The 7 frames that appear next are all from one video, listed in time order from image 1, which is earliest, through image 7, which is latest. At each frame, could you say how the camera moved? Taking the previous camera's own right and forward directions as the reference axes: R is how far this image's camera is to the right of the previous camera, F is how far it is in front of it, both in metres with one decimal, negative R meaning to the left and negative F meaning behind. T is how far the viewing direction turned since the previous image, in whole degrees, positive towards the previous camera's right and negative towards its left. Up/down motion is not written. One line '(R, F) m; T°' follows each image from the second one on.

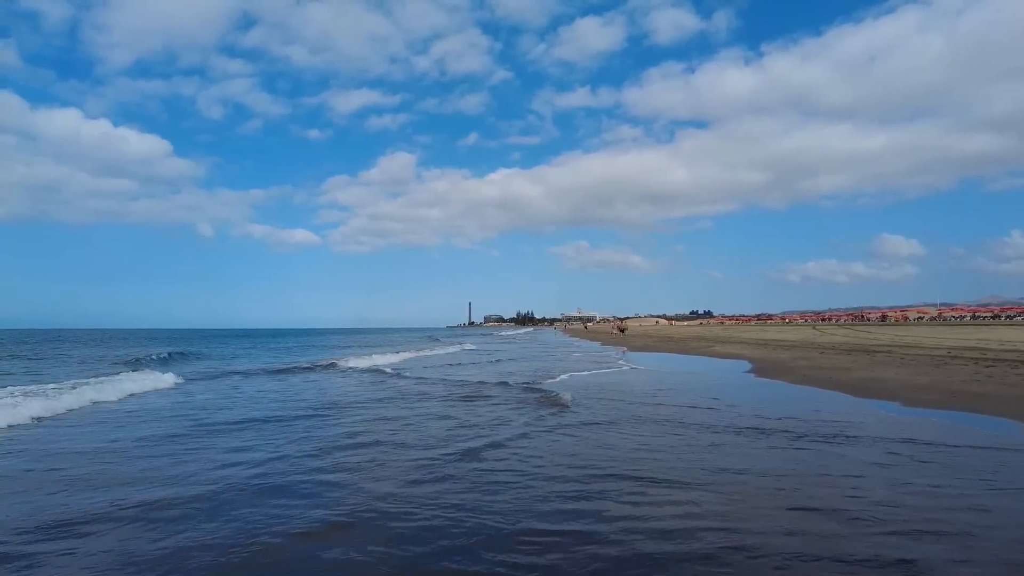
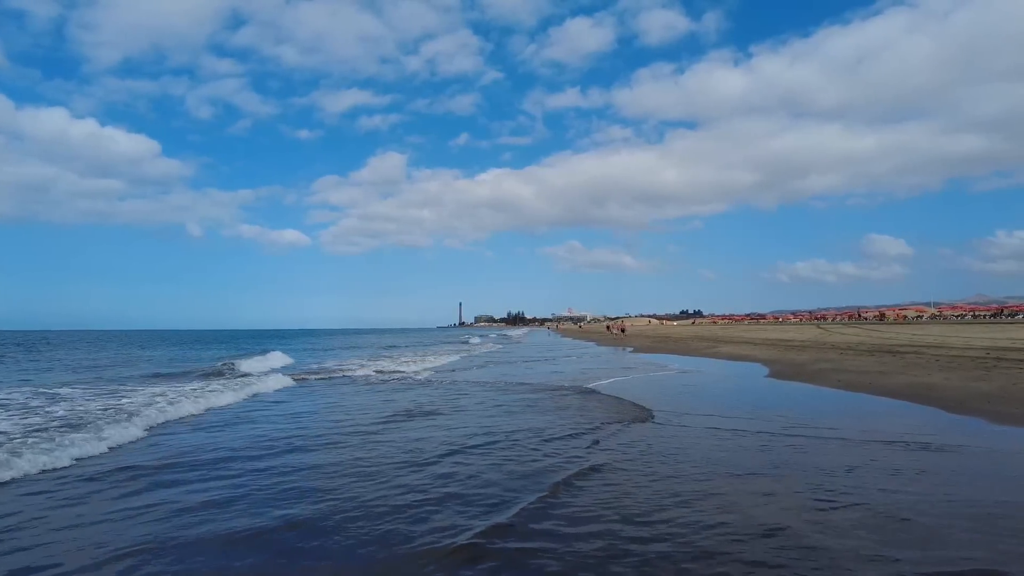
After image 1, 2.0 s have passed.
(-0.1, +1.7) m; +1°
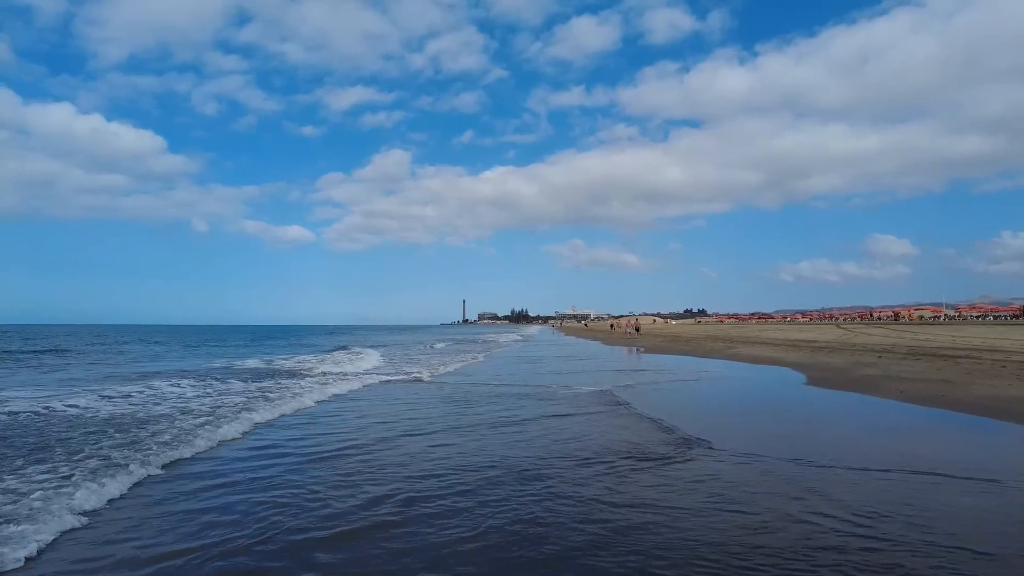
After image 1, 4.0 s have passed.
(-0.2, +1.7) m; 0°
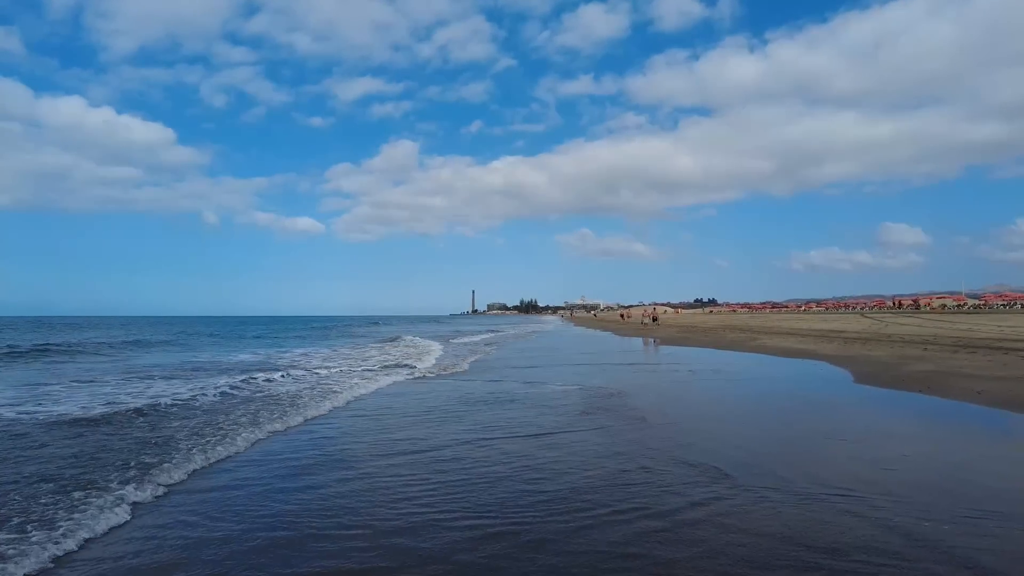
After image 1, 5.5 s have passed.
(0.0, +1.5) m; -1°
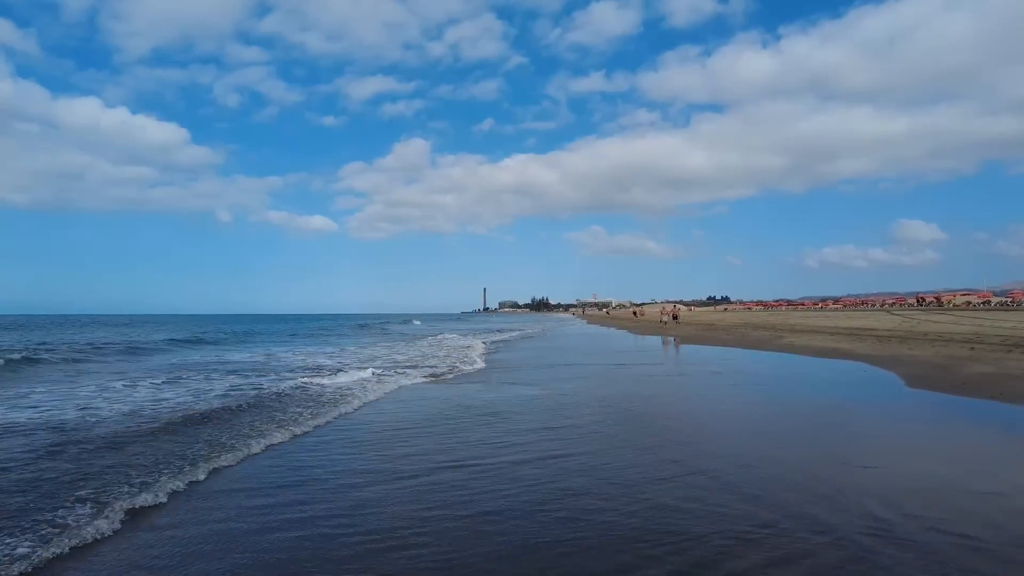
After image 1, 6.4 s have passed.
(-0.1, +1.1) m; -1°
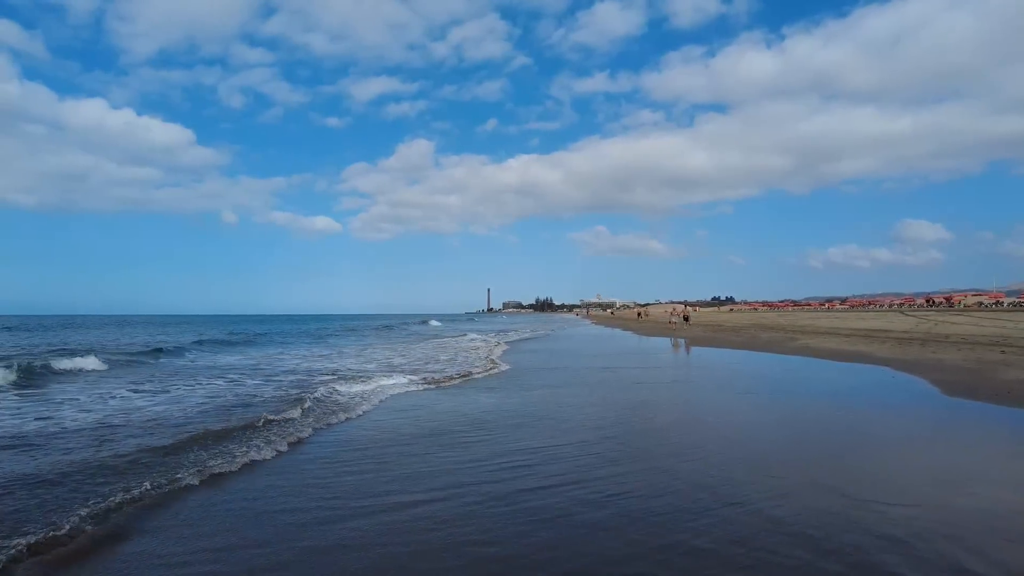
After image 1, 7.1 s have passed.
(-0.1, +0.8) m; 0°
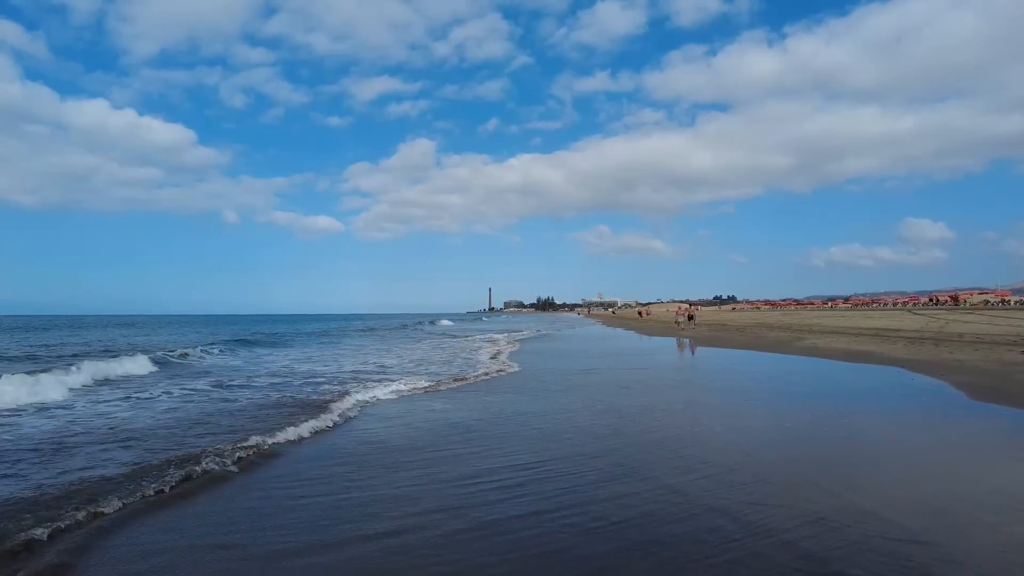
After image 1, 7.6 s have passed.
(+0.1, +0.7) m; 0°
